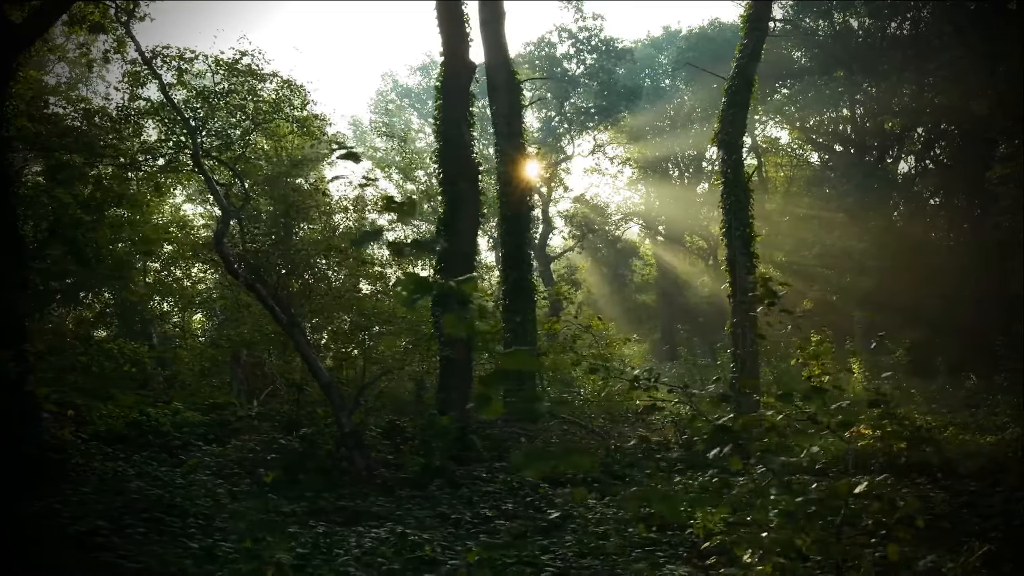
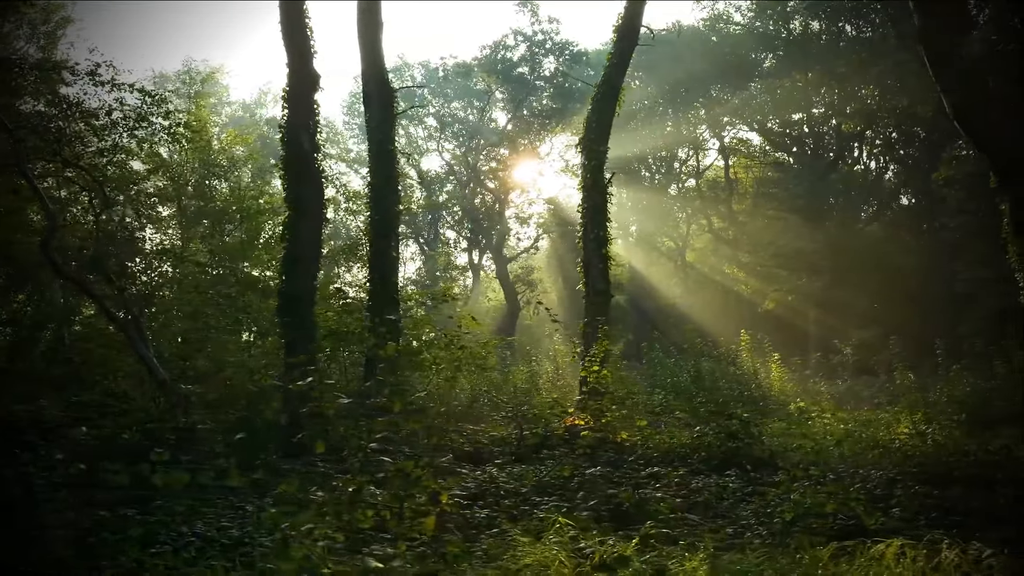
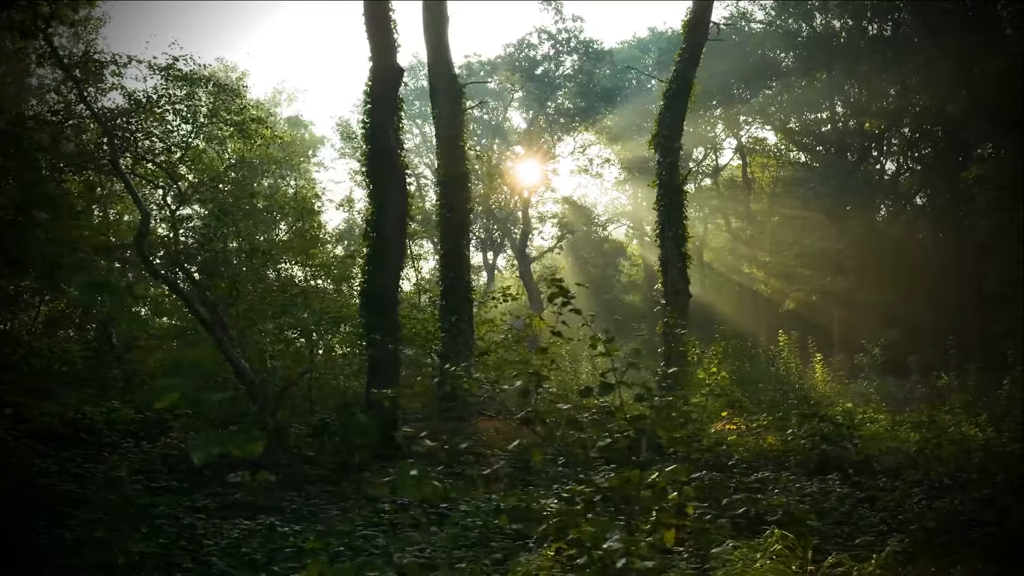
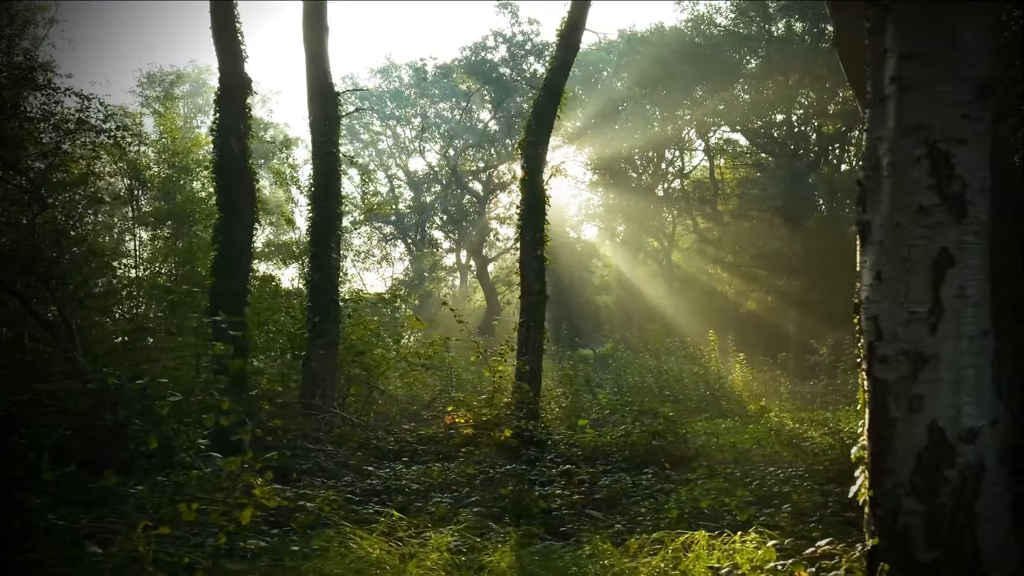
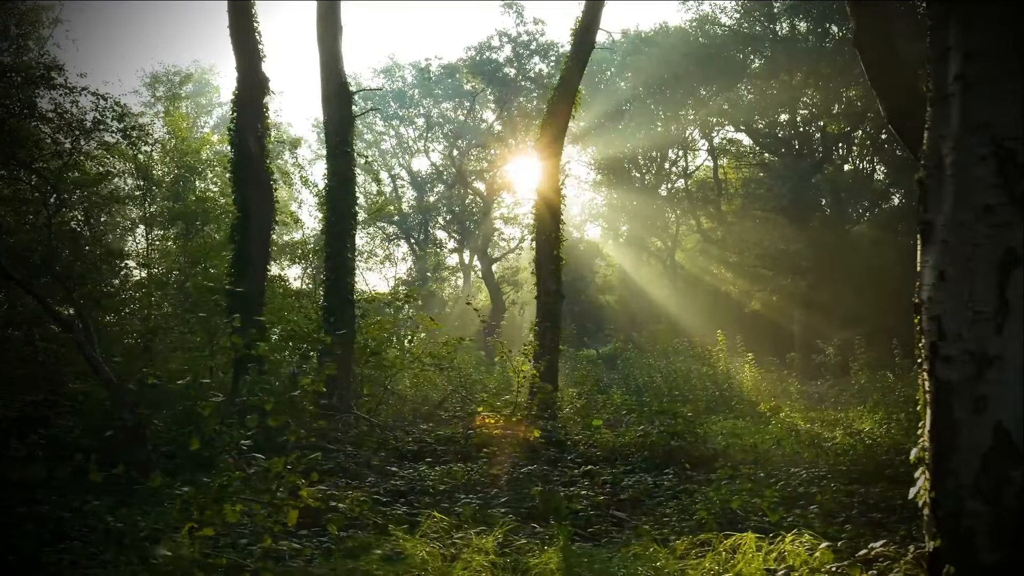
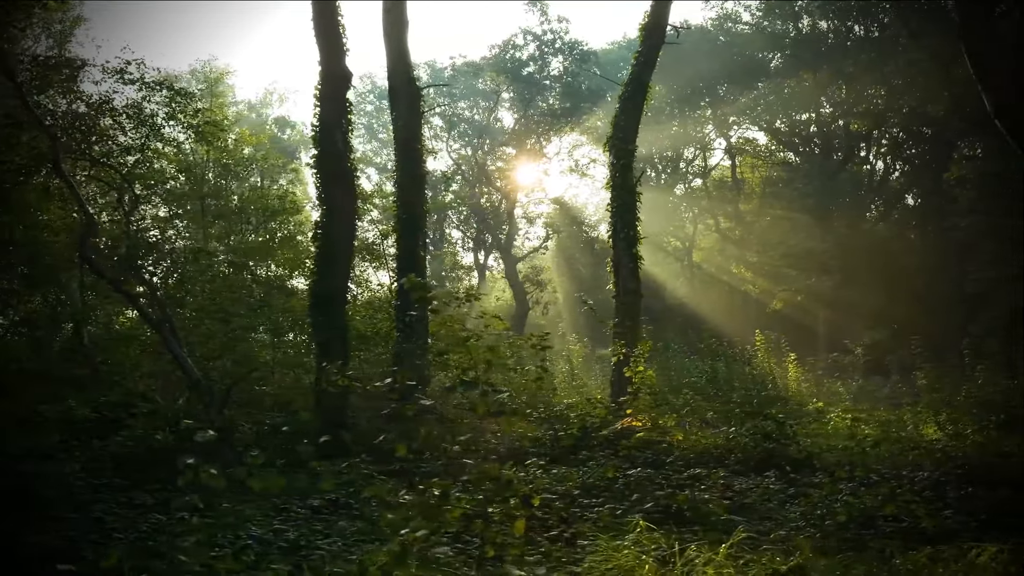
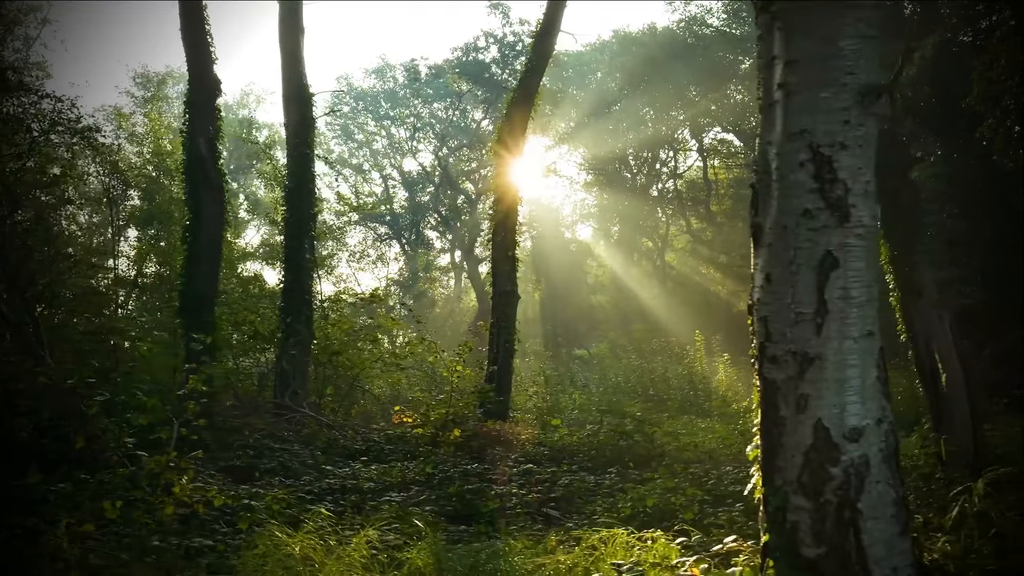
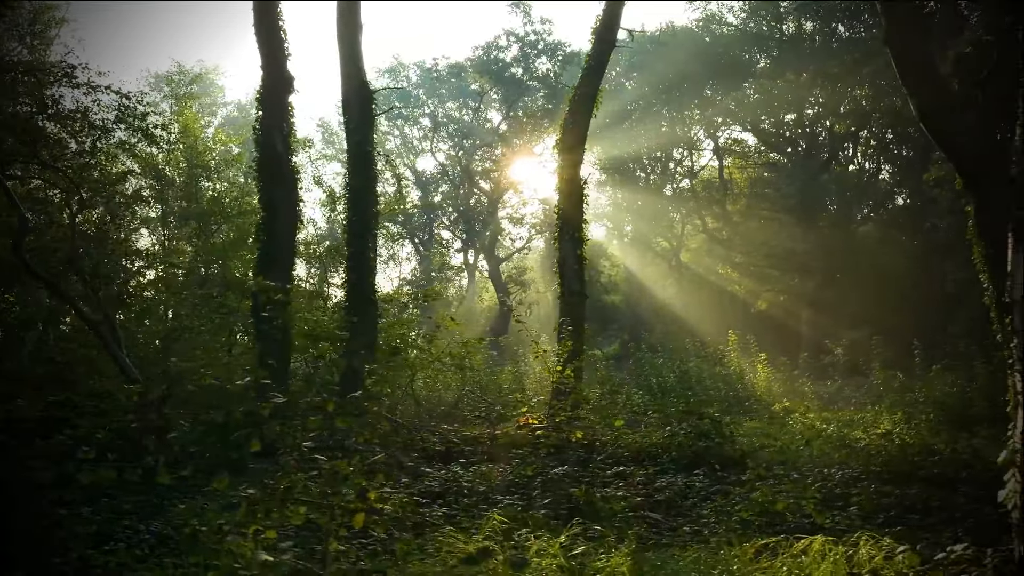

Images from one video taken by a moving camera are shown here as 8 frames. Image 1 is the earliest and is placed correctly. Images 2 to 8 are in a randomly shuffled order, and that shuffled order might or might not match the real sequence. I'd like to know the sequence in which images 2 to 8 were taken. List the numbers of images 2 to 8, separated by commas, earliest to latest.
3, 6, 2, 8, 5, 4, 7
